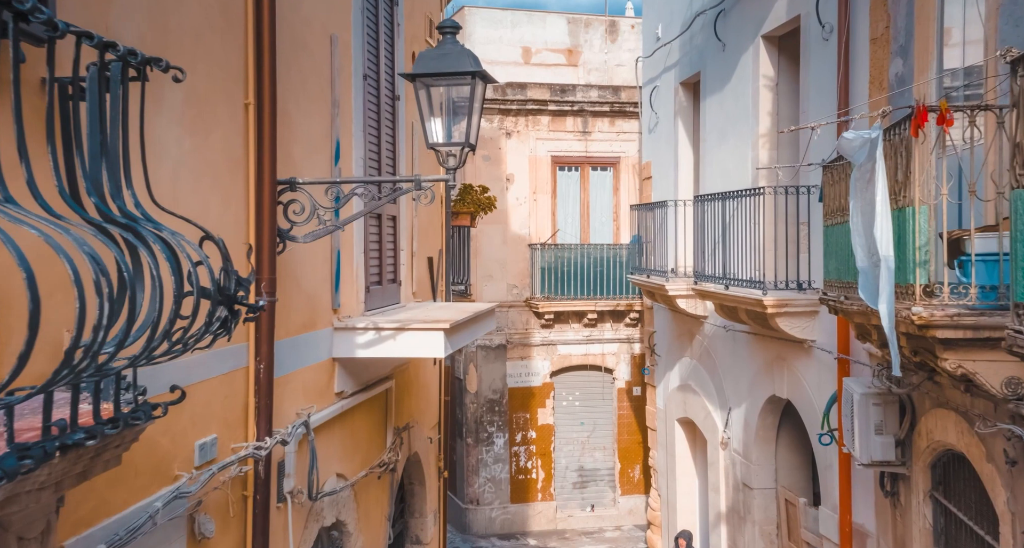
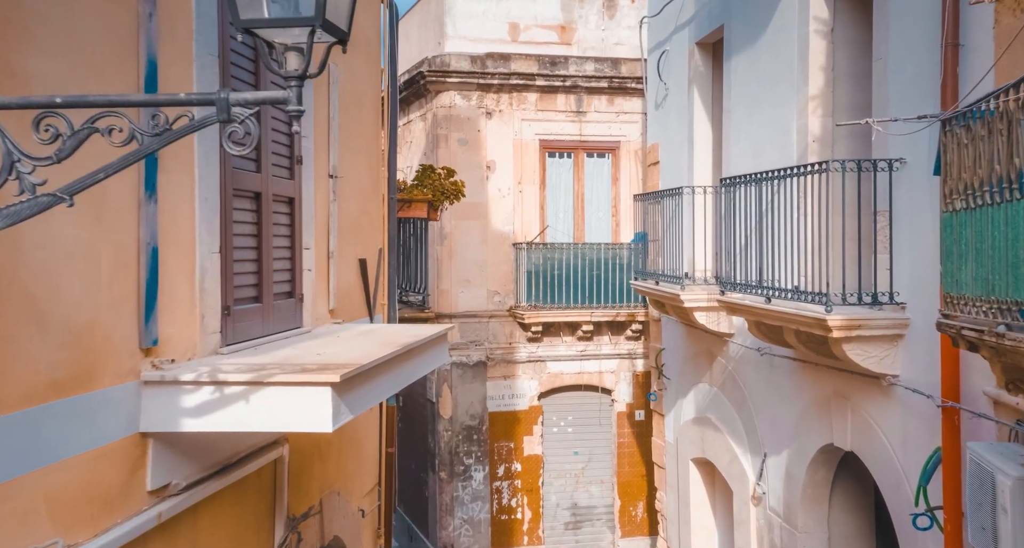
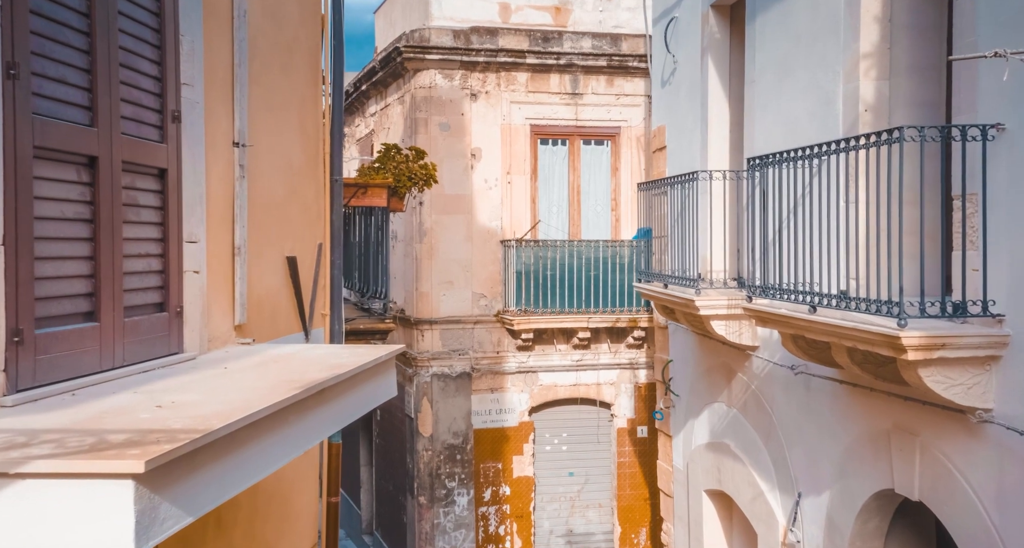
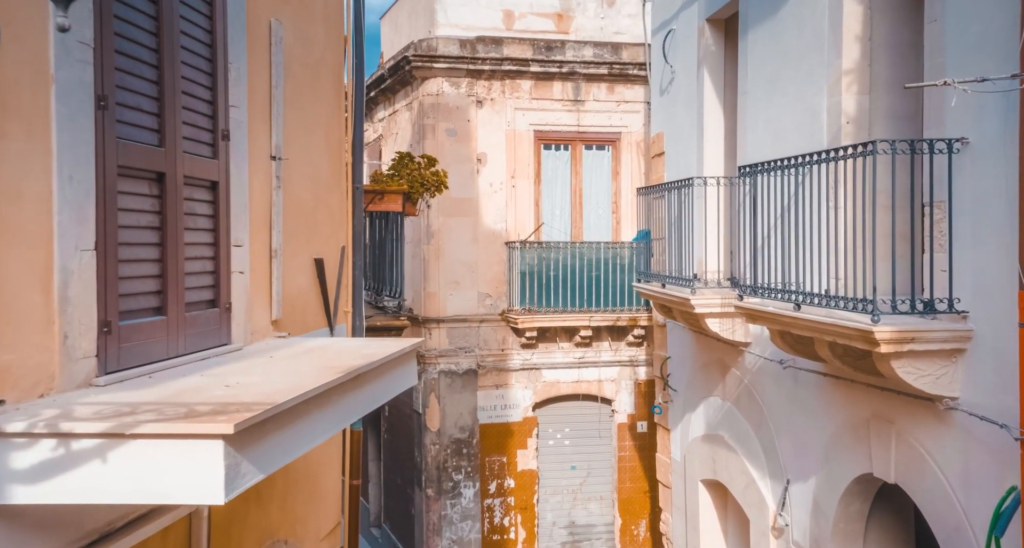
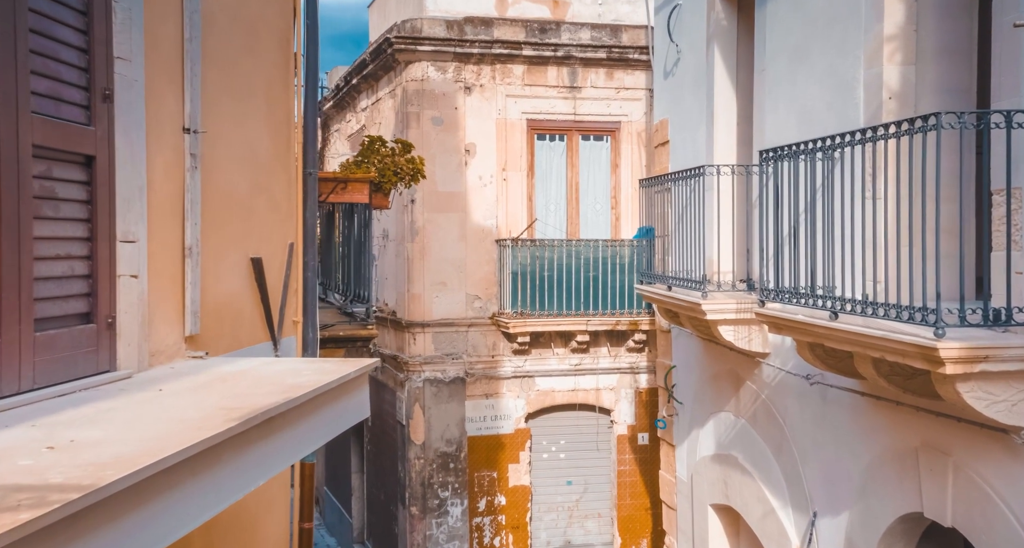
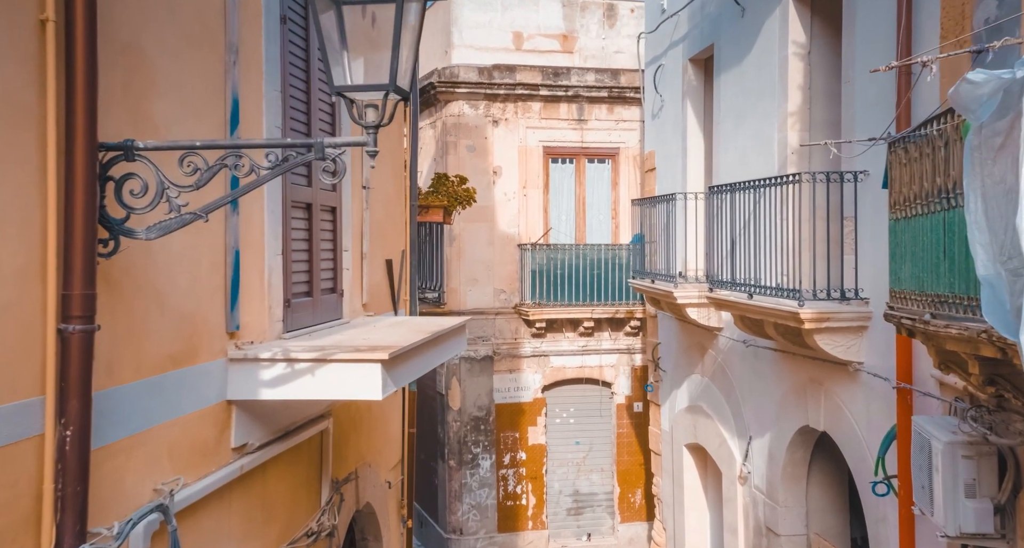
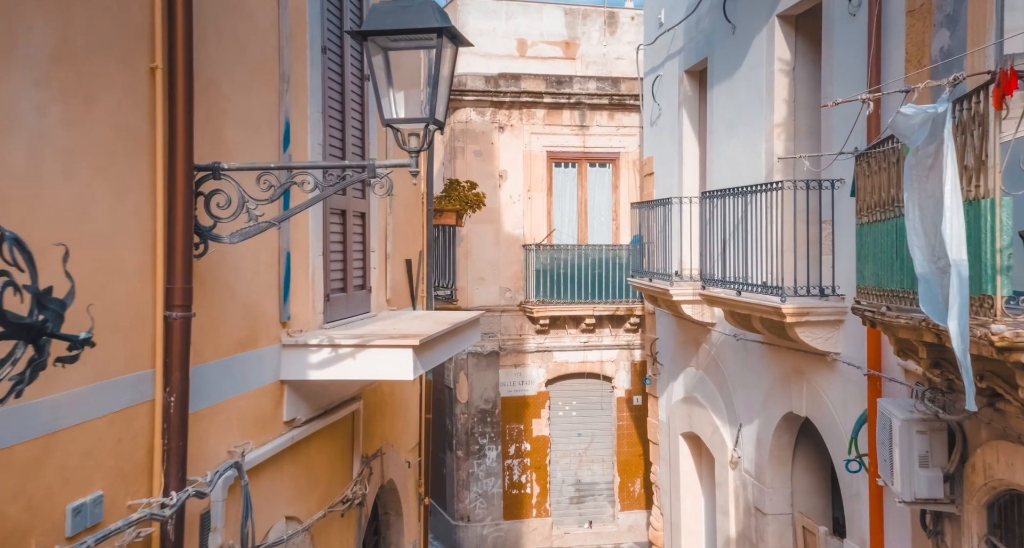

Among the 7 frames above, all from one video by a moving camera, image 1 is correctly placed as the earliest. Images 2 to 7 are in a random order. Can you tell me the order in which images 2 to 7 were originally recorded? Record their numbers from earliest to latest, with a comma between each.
7, 6, 2, 4, 3, 5
